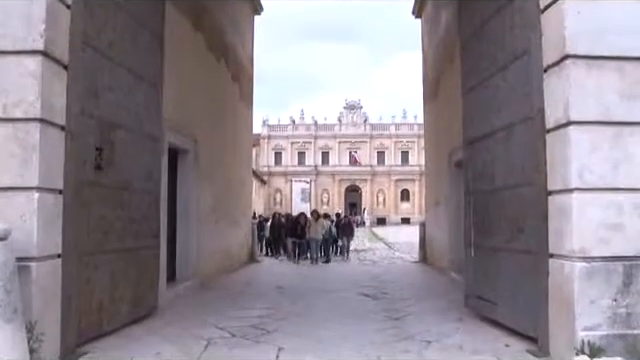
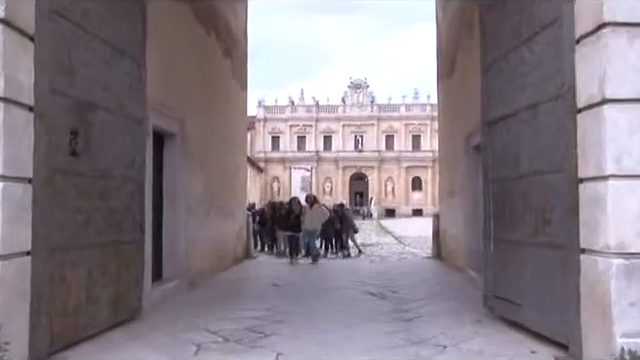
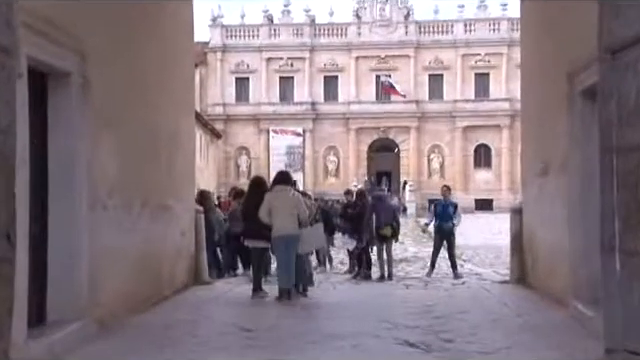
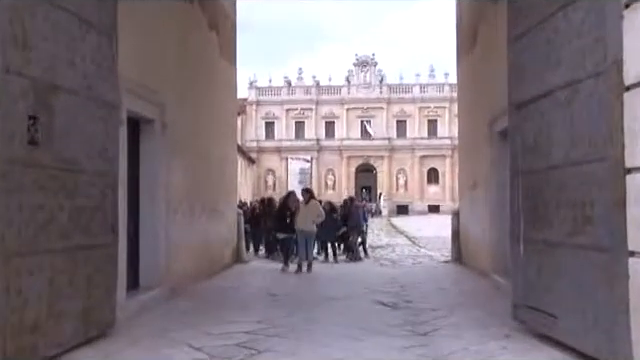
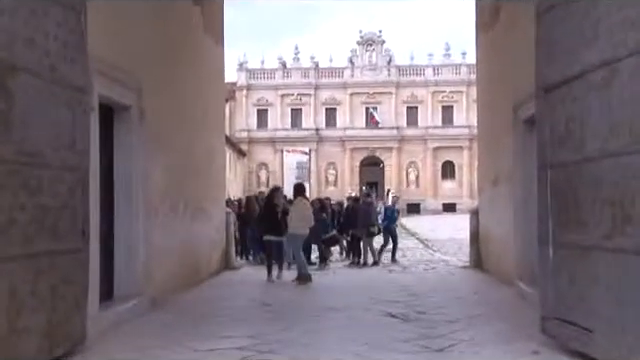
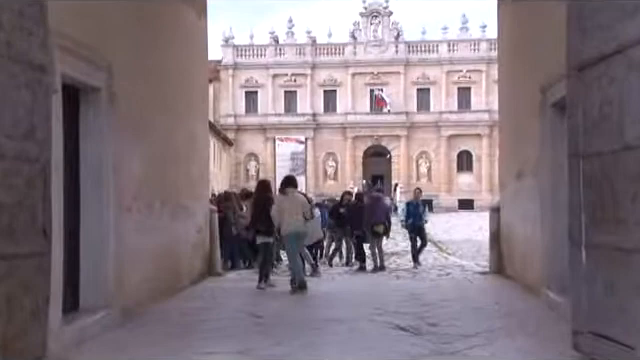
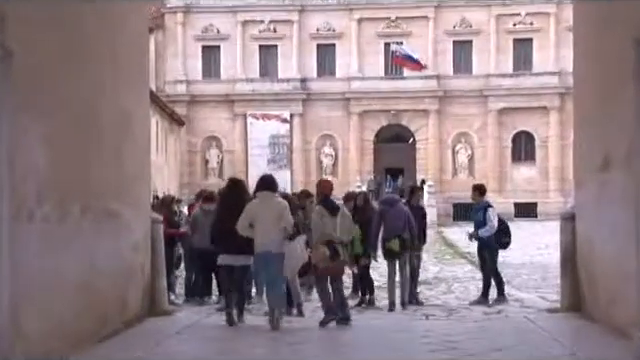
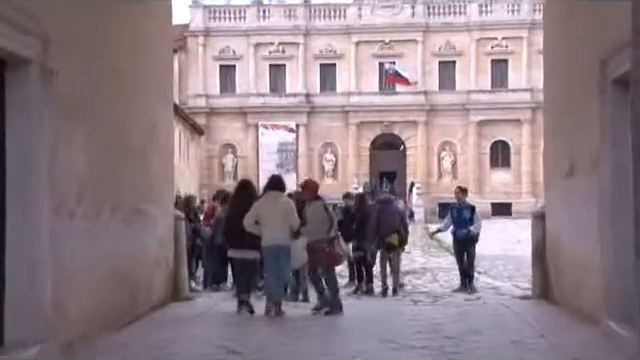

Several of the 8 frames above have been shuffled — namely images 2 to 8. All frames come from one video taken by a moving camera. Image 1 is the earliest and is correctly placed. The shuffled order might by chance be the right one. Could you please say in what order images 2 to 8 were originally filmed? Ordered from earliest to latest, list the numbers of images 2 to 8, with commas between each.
2, 4, 5, 6, 3, 8, 7
